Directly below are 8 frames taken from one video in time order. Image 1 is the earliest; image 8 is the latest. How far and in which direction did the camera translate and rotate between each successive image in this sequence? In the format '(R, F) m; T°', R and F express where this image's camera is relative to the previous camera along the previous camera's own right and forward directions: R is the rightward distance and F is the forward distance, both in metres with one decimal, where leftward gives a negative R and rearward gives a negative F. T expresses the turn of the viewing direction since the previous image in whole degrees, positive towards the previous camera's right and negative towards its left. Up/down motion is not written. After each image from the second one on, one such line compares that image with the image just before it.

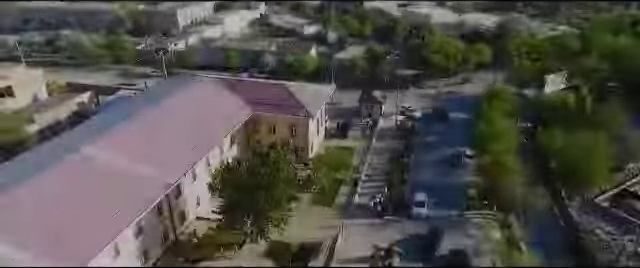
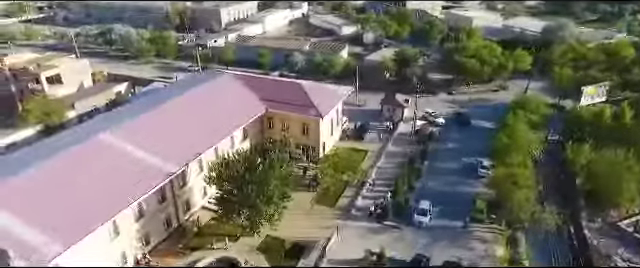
(+2.7, 0.0) m; -7°
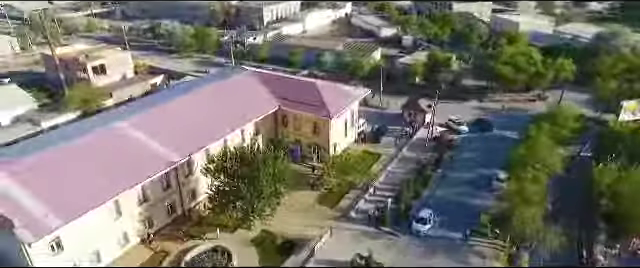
(+2.9, 0.0) m; -7°
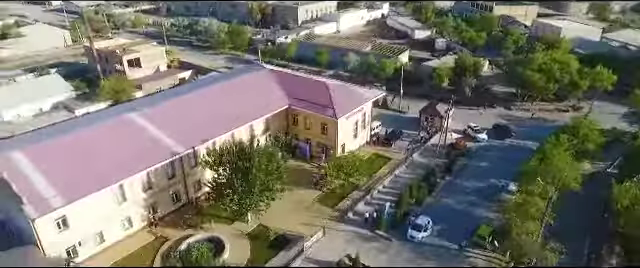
(+2.6, -0.1) m; -6°
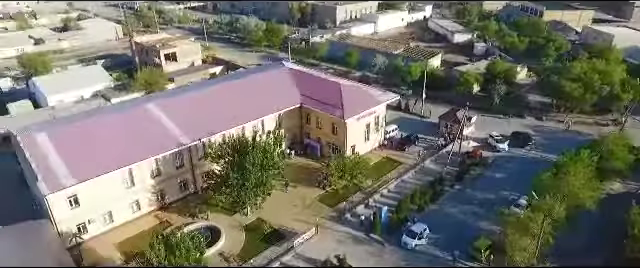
(+2.9, -0.1) m; -7°
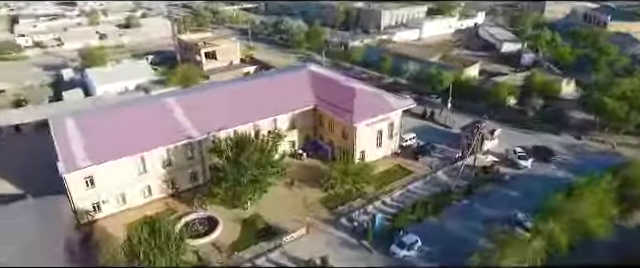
(+3.5, -0.1) m; -8°
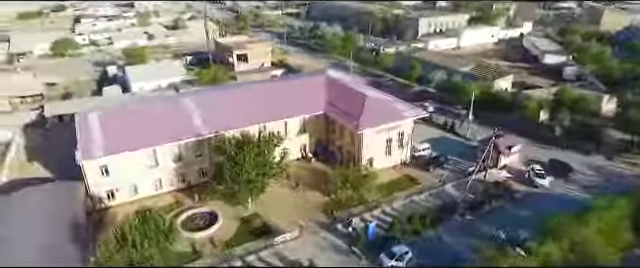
(+3.0, -0.2) m; -7°
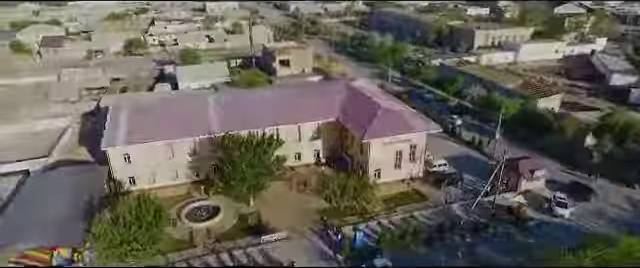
(+4.5, -0.1) m; -10°
